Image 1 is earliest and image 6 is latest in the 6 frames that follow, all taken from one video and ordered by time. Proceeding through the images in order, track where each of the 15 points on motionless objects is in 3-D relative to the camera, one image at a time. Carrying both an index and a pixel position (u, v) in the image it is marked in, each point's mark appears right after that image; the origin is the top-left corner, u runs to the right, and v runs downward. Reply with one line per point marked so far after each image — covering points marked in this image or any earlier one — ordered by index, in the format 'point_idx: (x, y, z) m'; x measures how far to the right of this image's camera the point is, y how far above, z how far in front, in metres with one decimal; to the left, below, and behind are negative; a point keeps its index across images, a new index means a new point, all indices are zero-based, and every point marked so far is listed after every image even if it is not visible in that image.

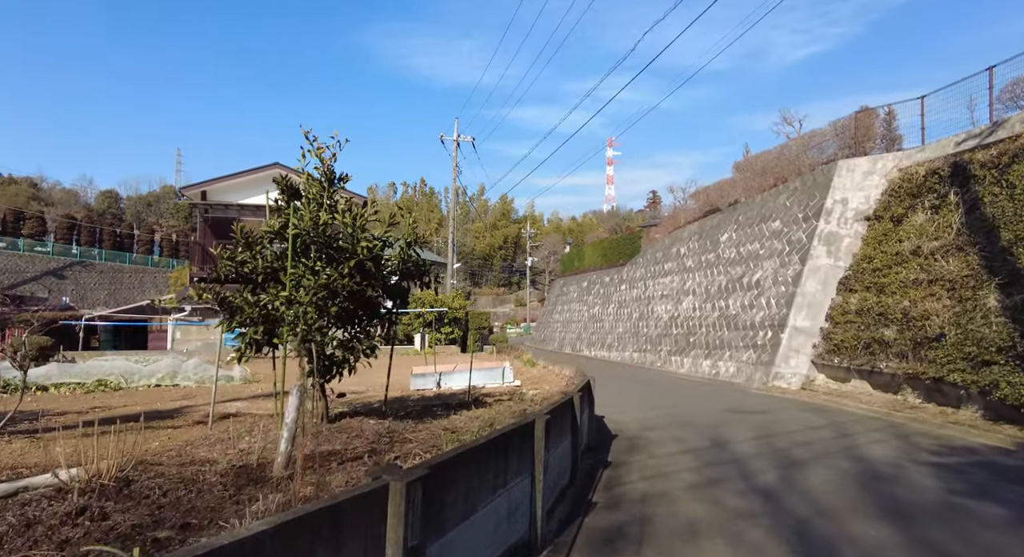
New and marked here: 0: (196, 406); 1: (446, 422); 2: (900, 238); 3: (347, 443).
0: (-4.0, -1.6, +8.5) m
1: (-0.6, -1.3, +6.3) m
2: (+7.6, +0.8, +13.1) m
3: (-1.2, -1.2, +5.0) m
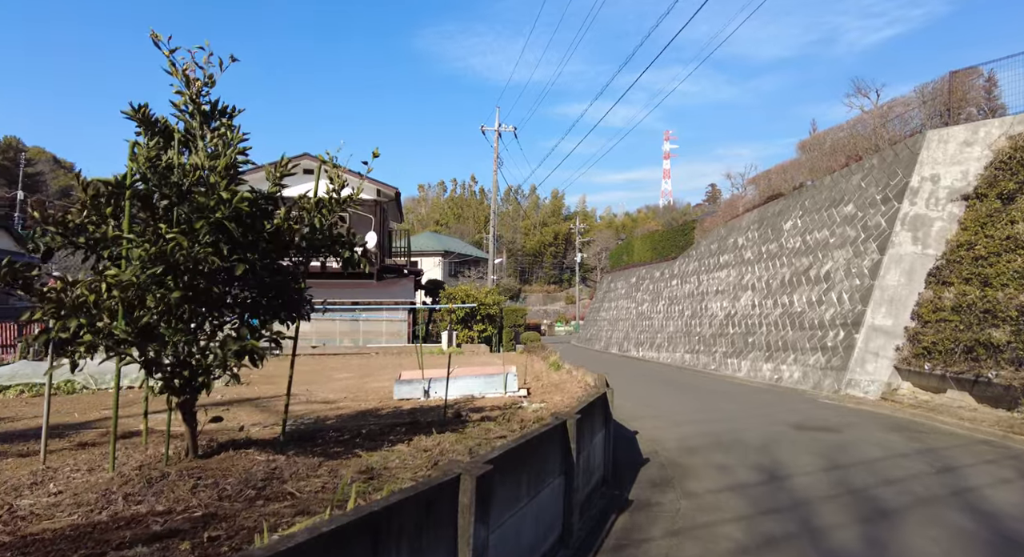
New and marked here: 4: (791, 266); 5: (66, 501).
0: (-4.0, -1.5, +7.0) m
1: (-0.9, -1.2, +4.5) m
2: (+7.9, +1.0, +10.6) m
3: (-1.6, -1.1, +3.2) m
4: (+7.8, +0.3, +18.7) m
5: (-2.2, -1.1, +3.2) m
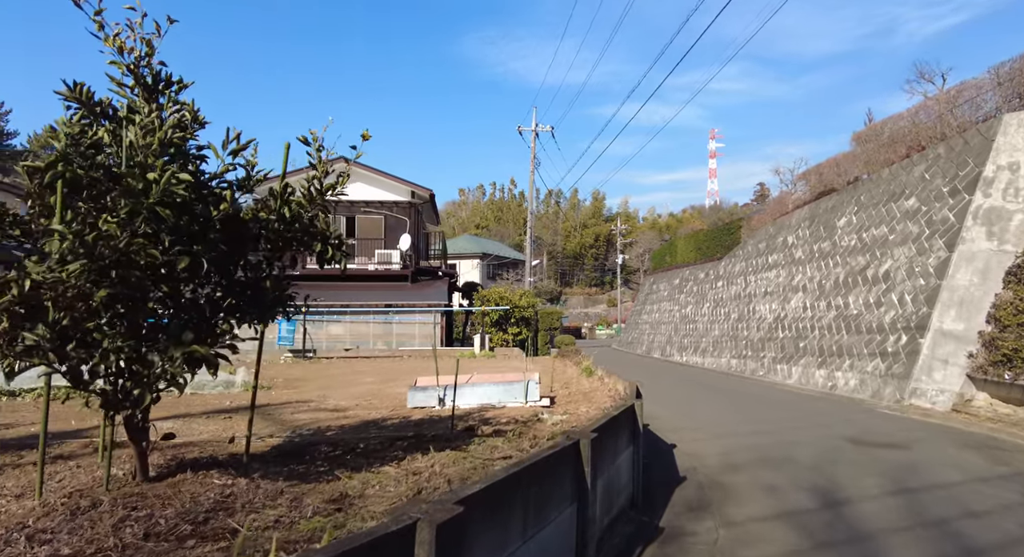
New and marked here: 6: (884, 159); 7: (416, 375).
0: (-3.9, -1.4, +6.6) m
1: (-0.8, -1.2, +3.9) m
2: (+8.3, +1.0, +9.4) m
3: (-1.7, -1.0, +2.7) m
4: (+8.7, +0.3, +17.5) m
5: (-2.2, -1.0, +2.7) m
6: (+10.1, +3.3, +18.3) m
7: (-1.9, -1.9, +13.2) m
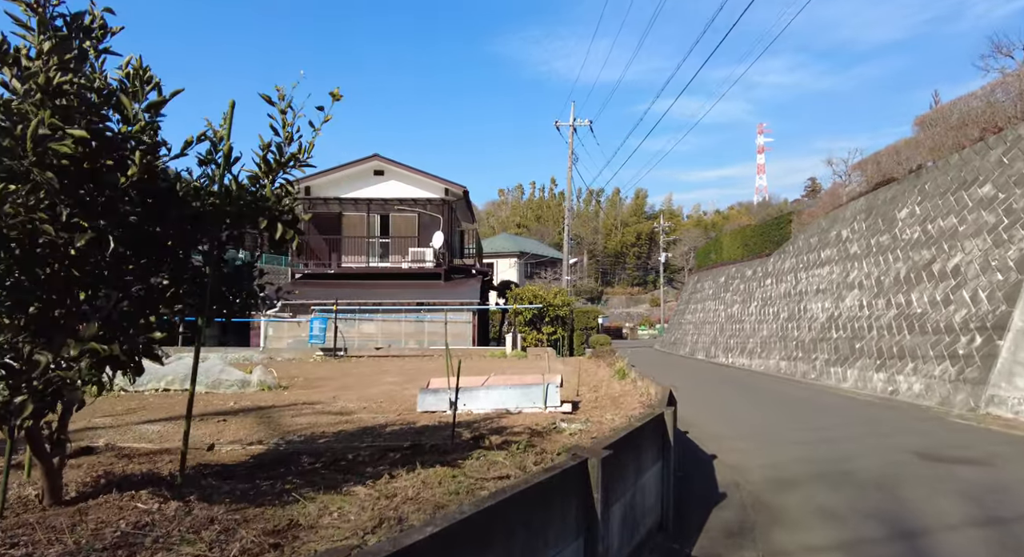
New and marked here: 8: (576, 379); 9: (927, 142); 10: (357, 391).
0: (-3.7, -1.4, +6.1) m
1: (-0.9, -1.1, +3.2) m
2: (+8.6, +1.1, +8.2) m
3: (-1.8, -1.0, +2.1) m
4: (+9.6, +0.4, +16.2) m
5: (-2.3, -1.0, +2.1) m
6: (+10.9, +3.4, +16.9) m
7: (-1.3, -1.8, +12.6) m
8: (+1.0, -1.6, +10.6) m
9: (+11.5, +3.8, +18.7) m
10: (-2.1, -1.5, +9.1) m
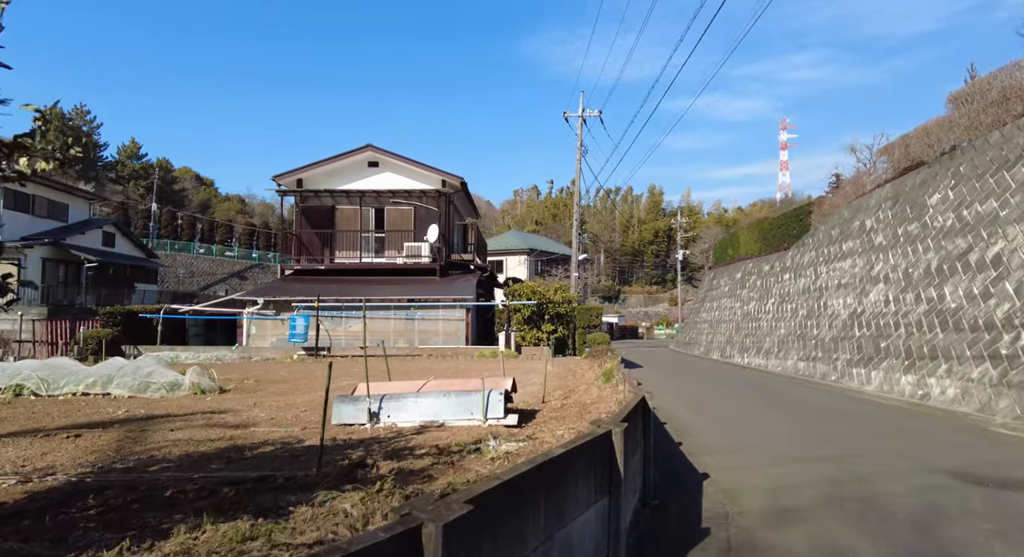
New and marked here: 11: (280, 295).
0: (-4.3, -1.2, +4.9) m
1: (-1.5, -0.9, +1.9) m
2: (+8.1, +1.3, +6.6) m
3: (-2.4, -0.8, +0.8) m
4: (+9.3, +0.6, +14.6) m
5: (-3.0, -0.8, +0.9) m
6: (+10.7, +3.5, +15.2) m
7: (-1.7, -1.7, +11.3) m
8: (+0.6, -1.4, +9.2) m
9: (+11.3, +4.0, +17.0) m
10: (-2.6, -1.4, +7.8) m
11: (-6.7, -0.5, +19.3) m
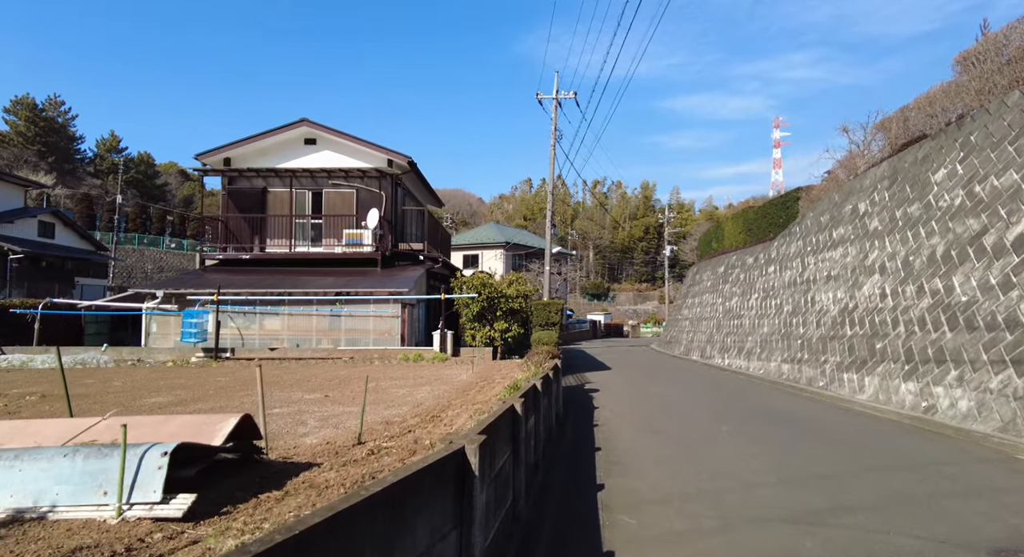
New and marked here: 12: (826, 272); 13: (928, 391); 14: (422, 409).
0: (-5.6, -1.0, +2.3) m
1: (-2.8, -0.7, -0.6) m
2: (+6.8, +1.4, +4.1) m
3: (-3.7, -0.6, -1.8) m
4: (+7.9, +0.8, +12.1) m
5: (-4.3, -0.6, -1.7) m
6: (+9.3, +3.8, +12.8) m
7: (-3.1, -1.4, +8.7) m
8: (-0.8, -1.2, +6.7) m
9: (+9.9, +4.2, +14.6) m
10: (-4.0, -1.2, +5.3) m
11: (-8.2, -0.2, +16.7) m
12: (+8.2, +0.1, +17.5) m
13: (+6.6, -1.8, +10.7) m
14: (-0.8, -1.2, +6.4) m
